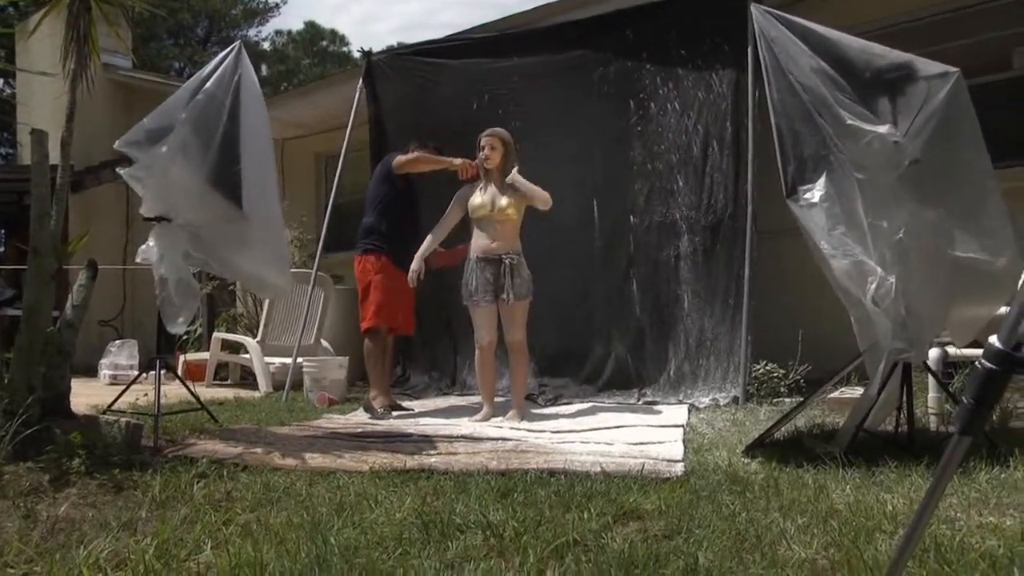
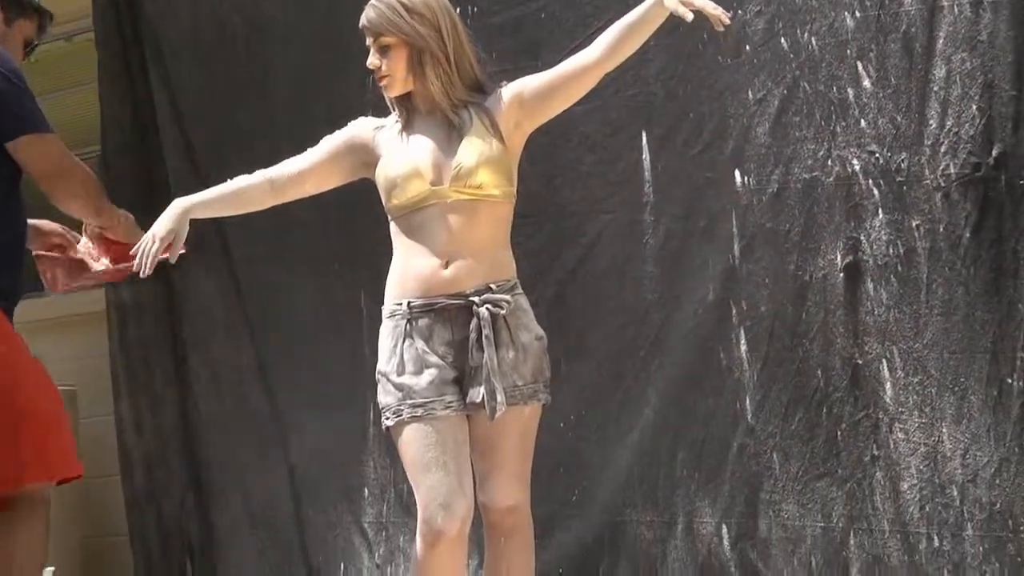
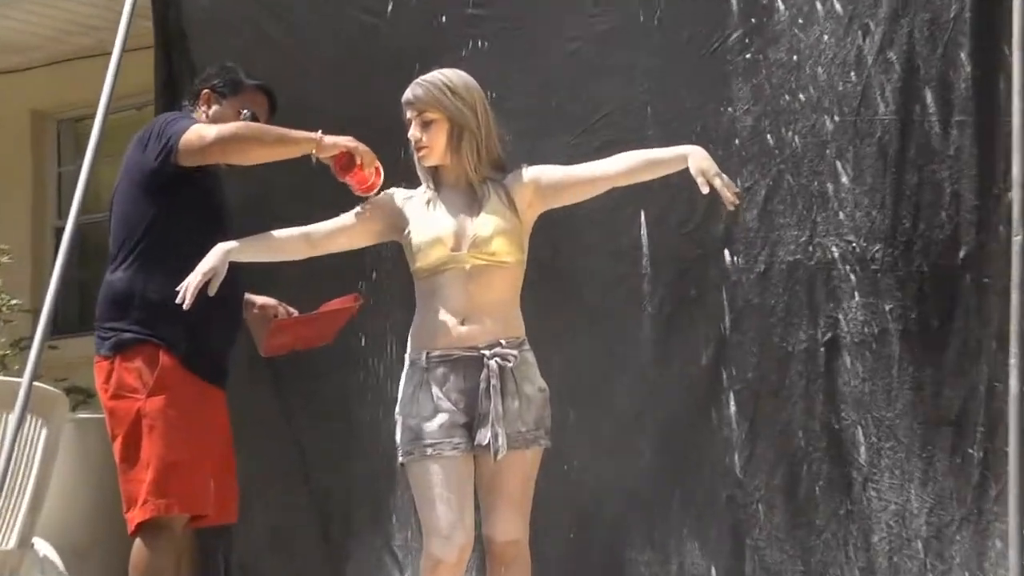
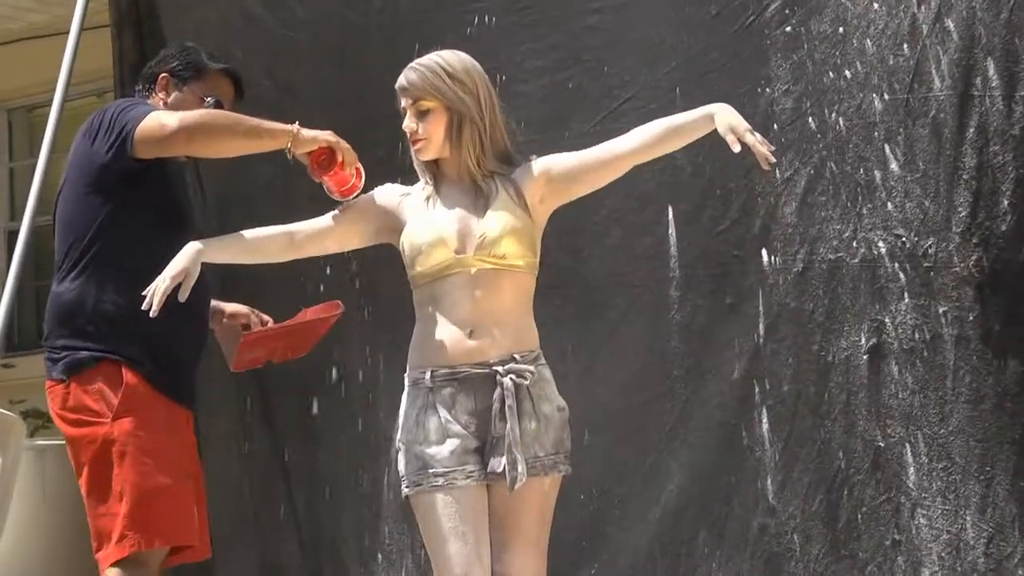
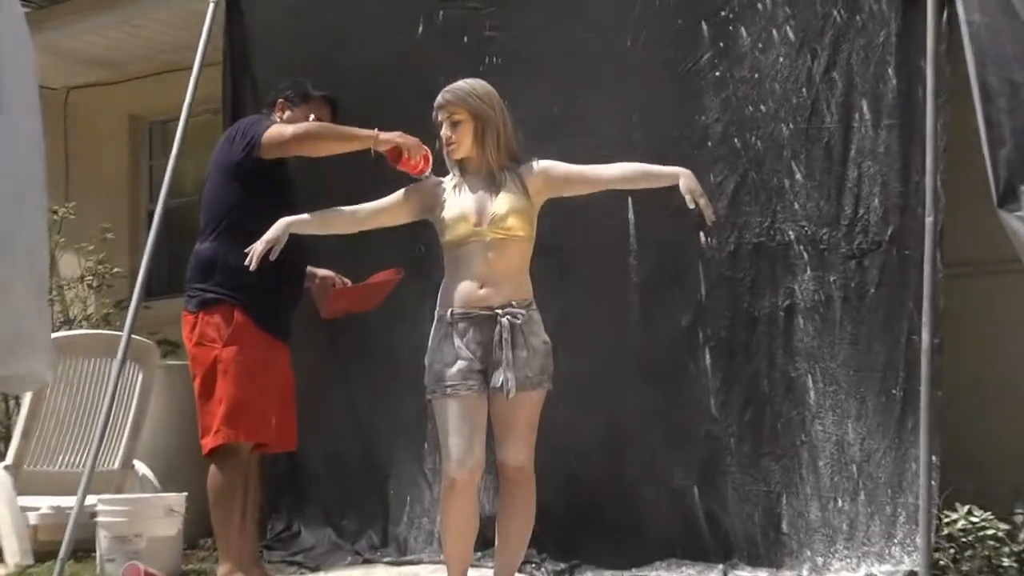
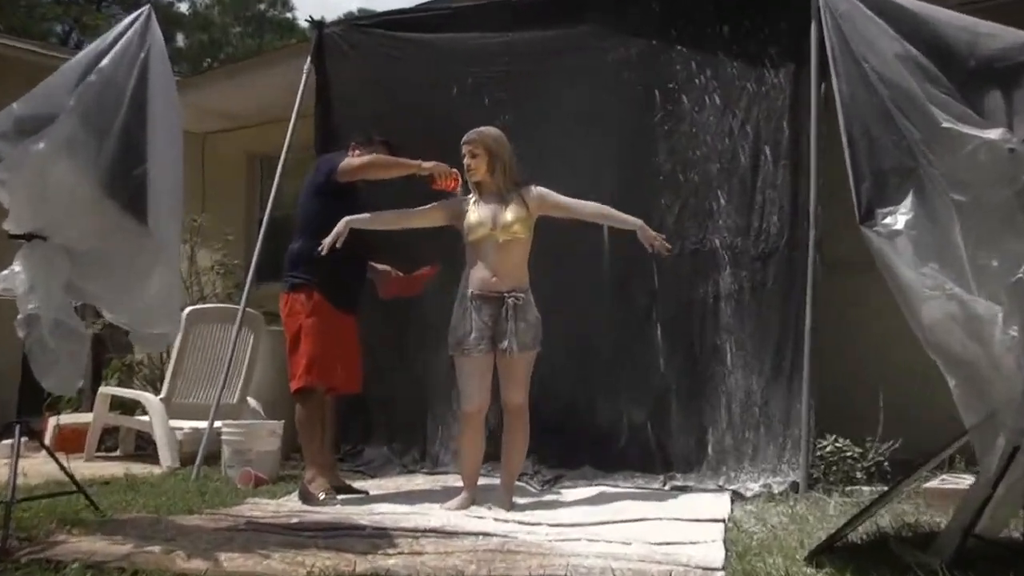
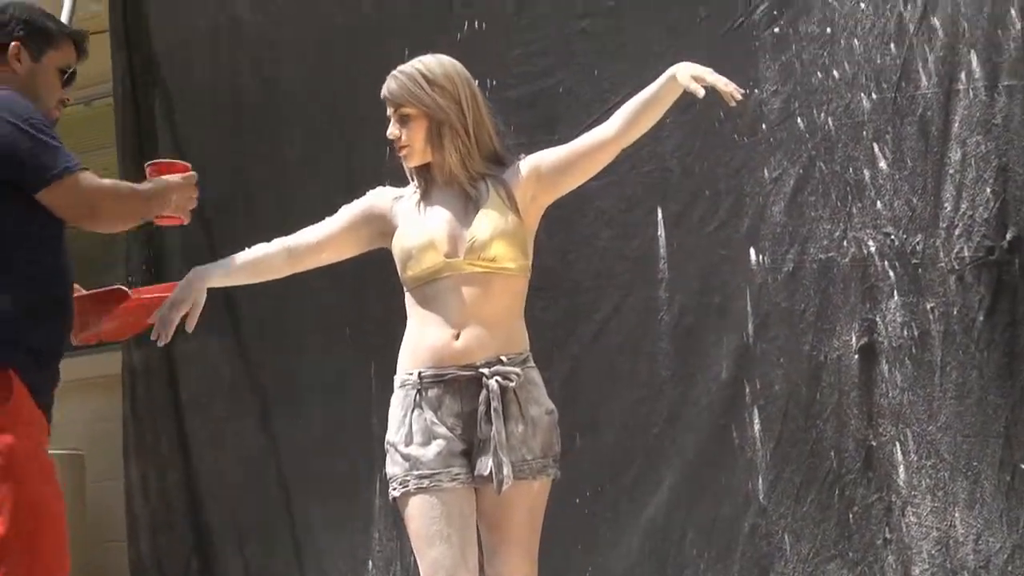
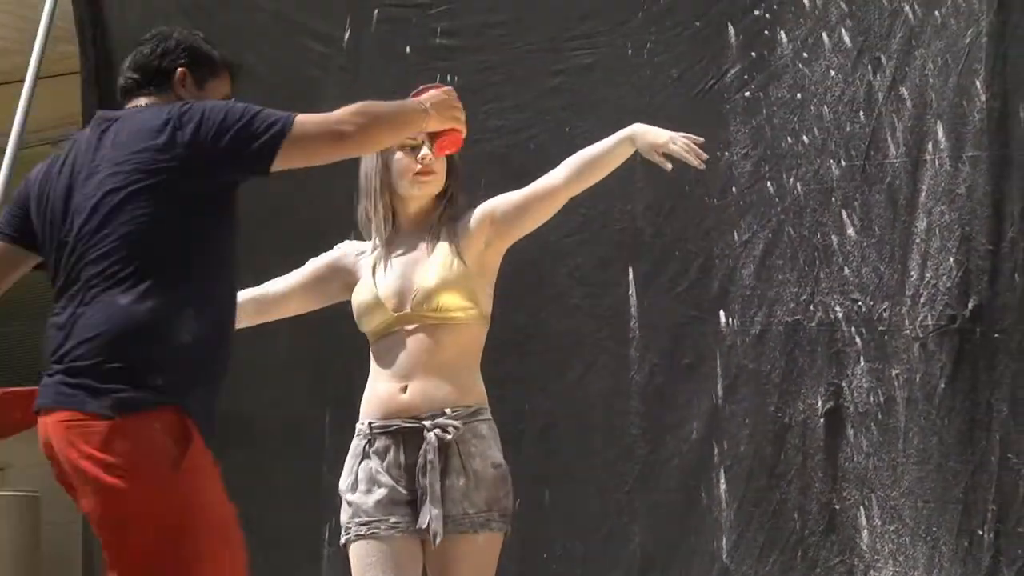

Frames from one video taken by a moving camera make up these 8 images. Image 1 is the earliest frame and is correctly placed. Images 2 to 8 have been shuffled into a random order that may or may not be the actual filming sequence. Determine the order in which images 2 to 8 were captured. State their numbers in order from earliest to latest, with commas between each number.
6, 5, 3, 4, 2, 7, 8
